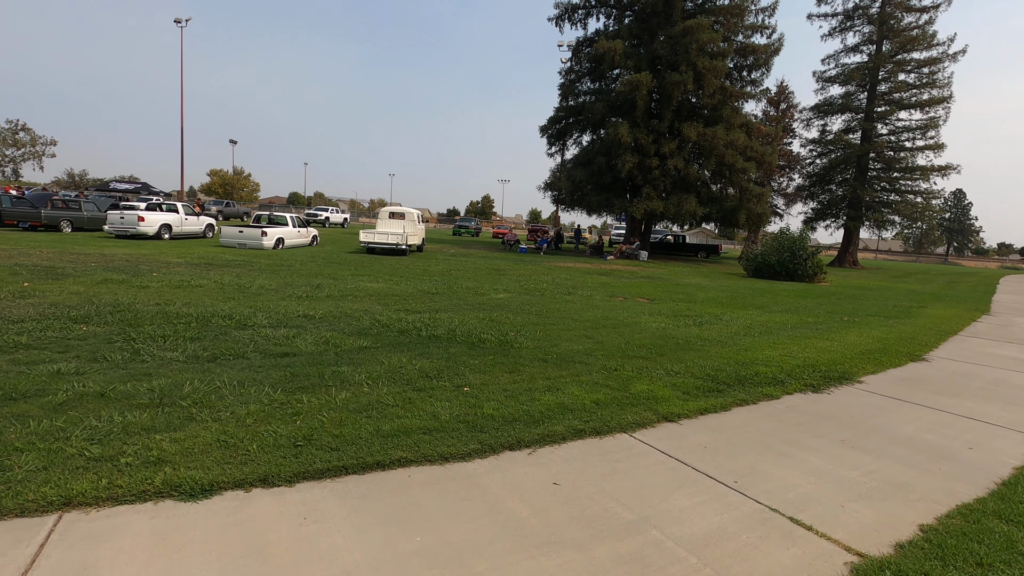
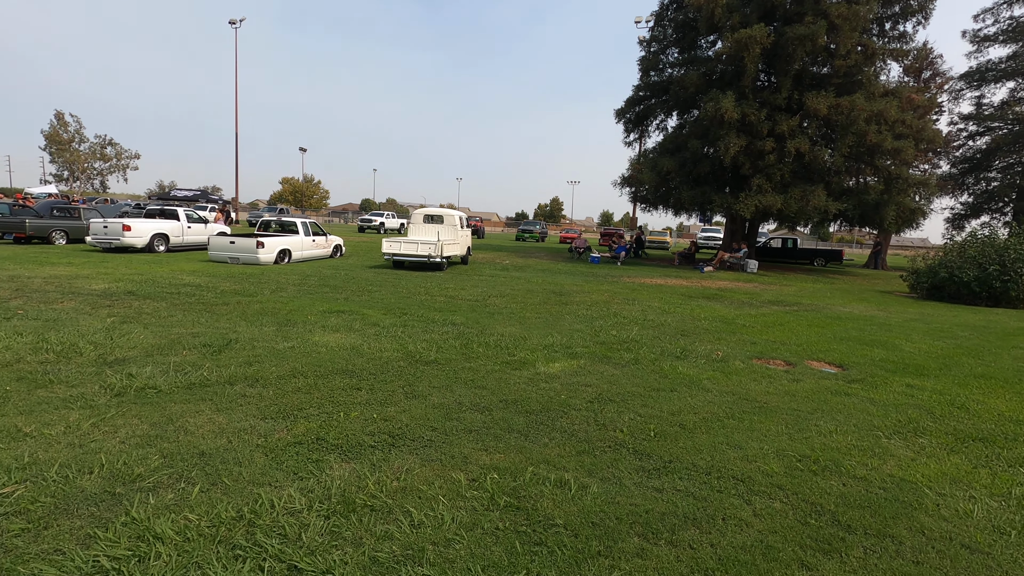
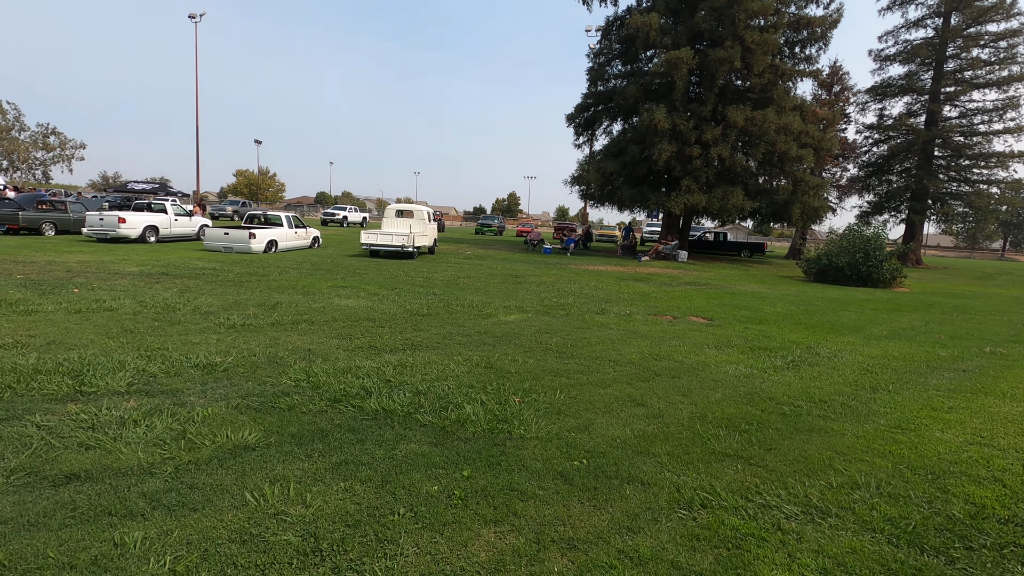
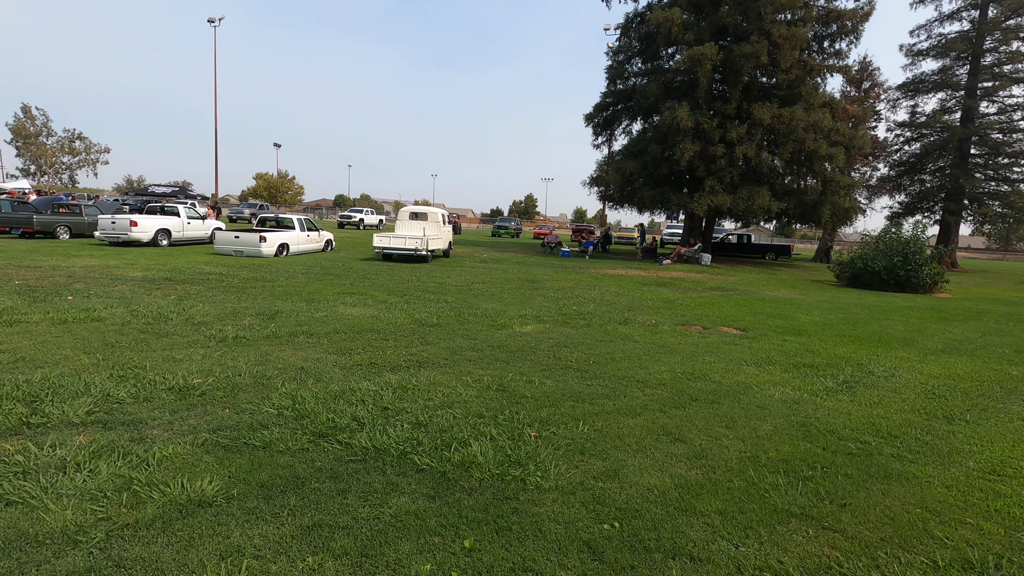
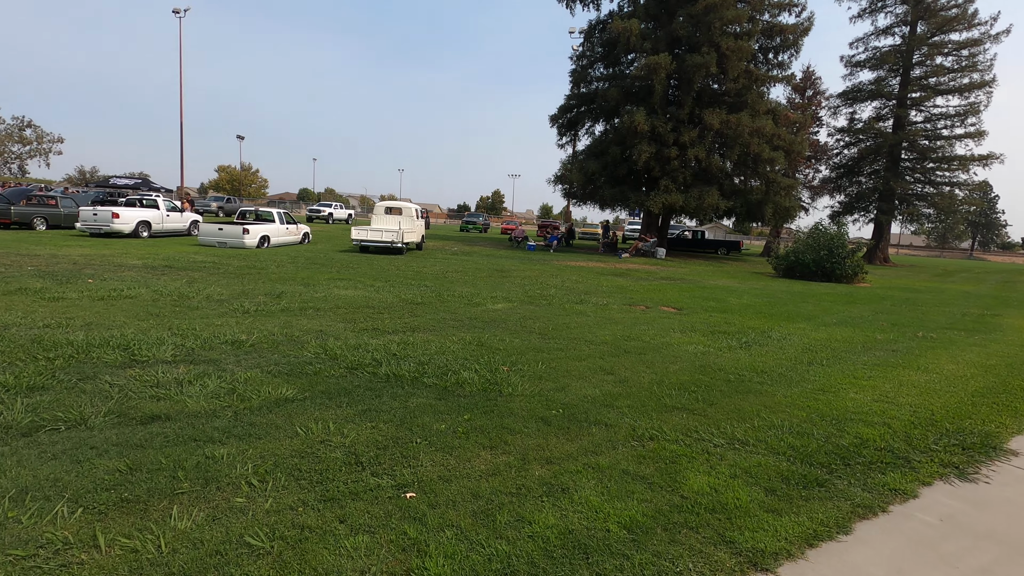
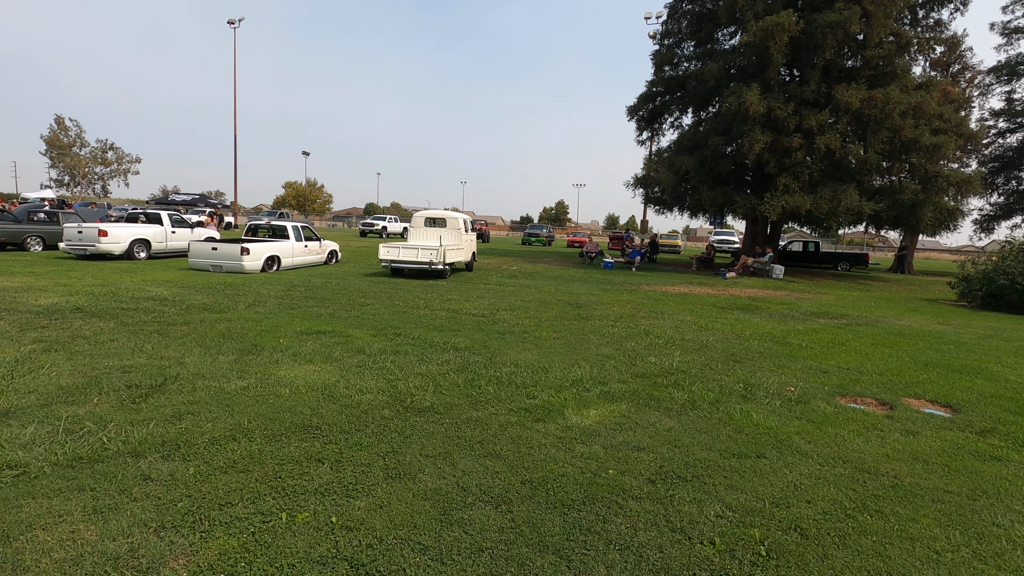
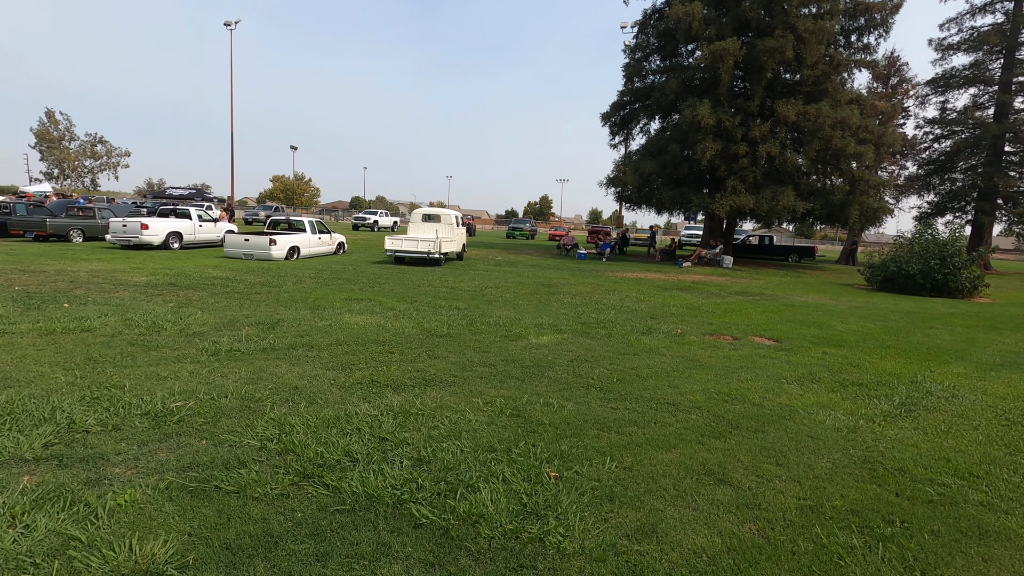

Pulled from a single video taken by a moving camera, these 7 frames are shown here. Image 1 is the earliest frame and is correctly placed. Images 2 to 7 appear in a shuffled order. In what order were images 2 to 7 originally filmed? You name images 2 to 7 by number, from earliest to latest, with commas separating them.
5, 3, 4, 7, 2, 6
